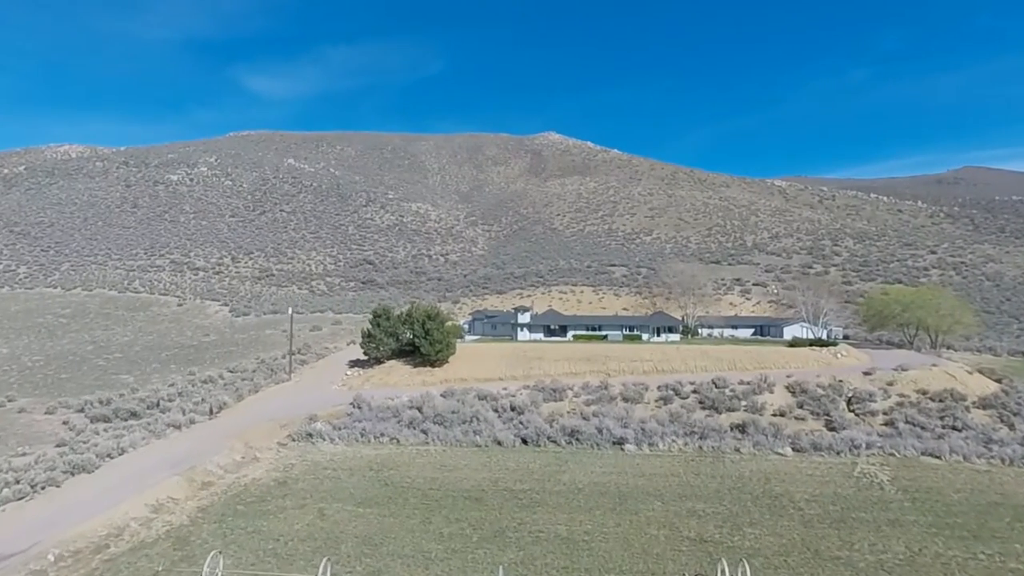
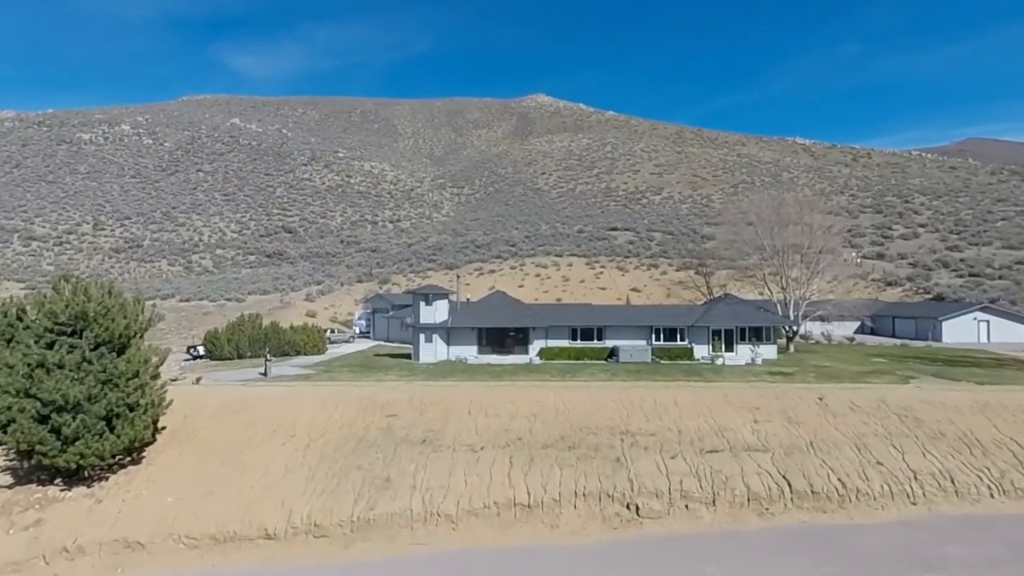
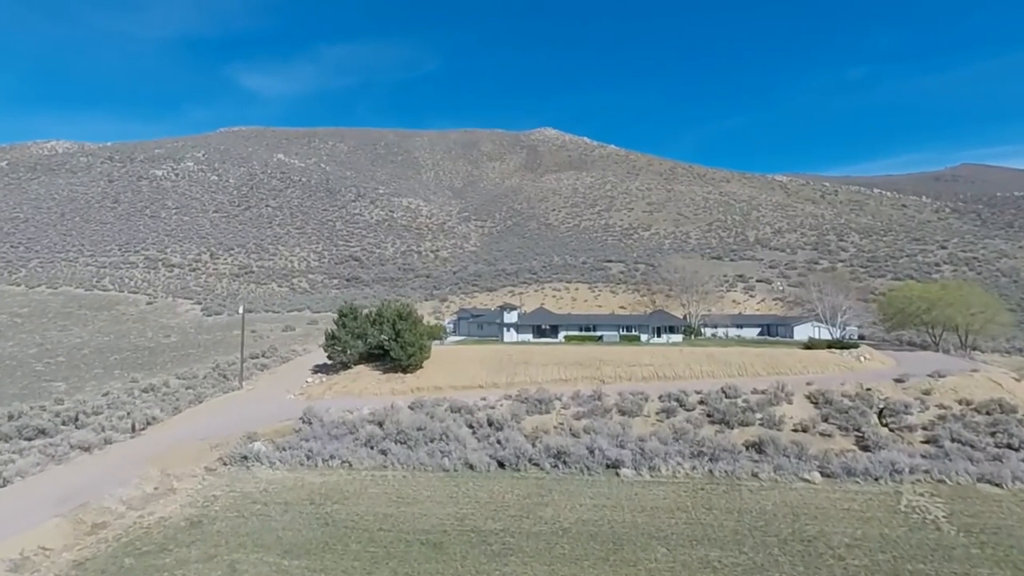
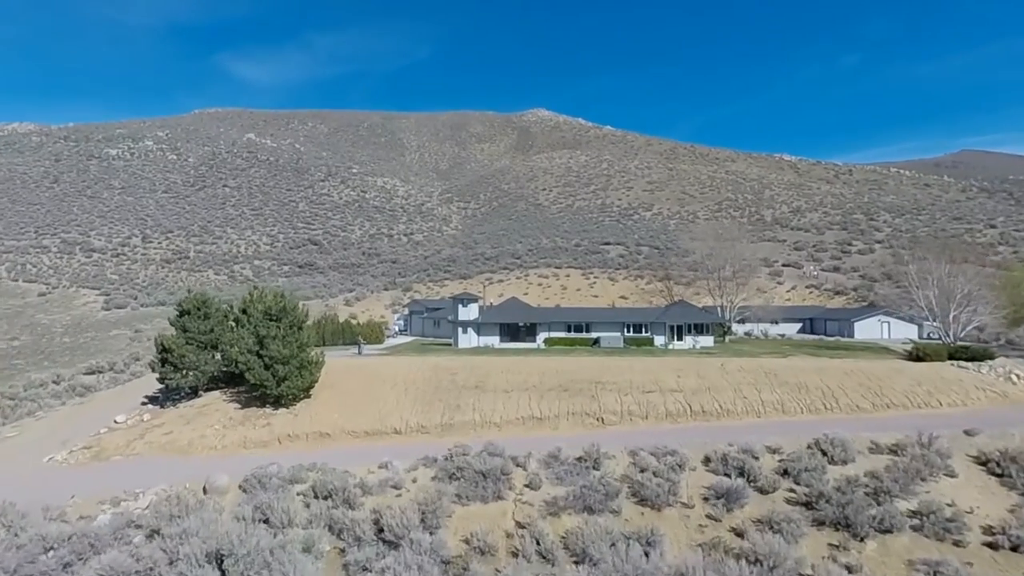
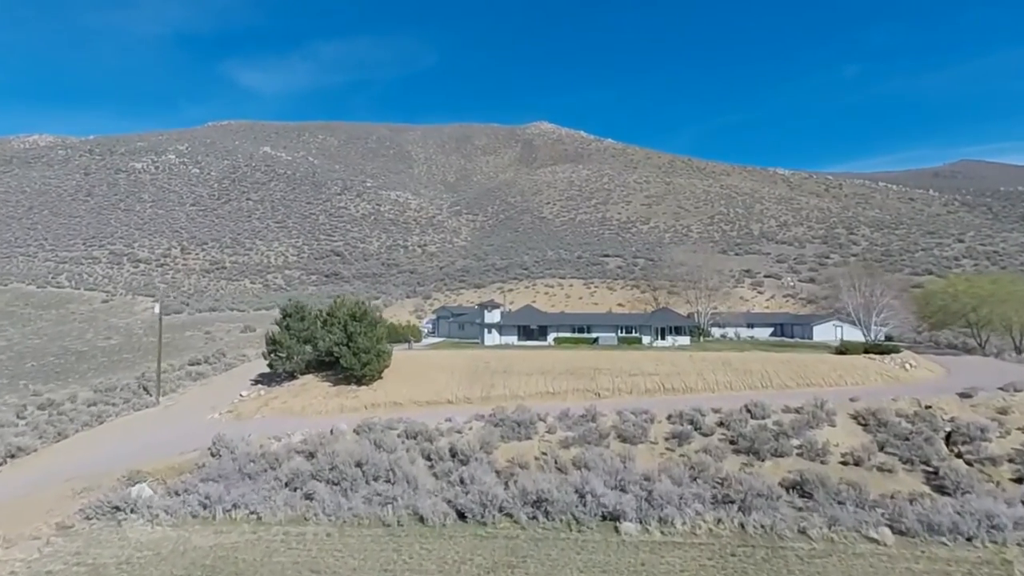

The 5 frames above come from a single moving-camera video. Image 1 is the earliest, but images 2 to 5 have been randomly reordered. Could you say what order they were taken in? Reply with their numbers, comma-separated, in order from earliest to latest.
3, 5, 4, 2
